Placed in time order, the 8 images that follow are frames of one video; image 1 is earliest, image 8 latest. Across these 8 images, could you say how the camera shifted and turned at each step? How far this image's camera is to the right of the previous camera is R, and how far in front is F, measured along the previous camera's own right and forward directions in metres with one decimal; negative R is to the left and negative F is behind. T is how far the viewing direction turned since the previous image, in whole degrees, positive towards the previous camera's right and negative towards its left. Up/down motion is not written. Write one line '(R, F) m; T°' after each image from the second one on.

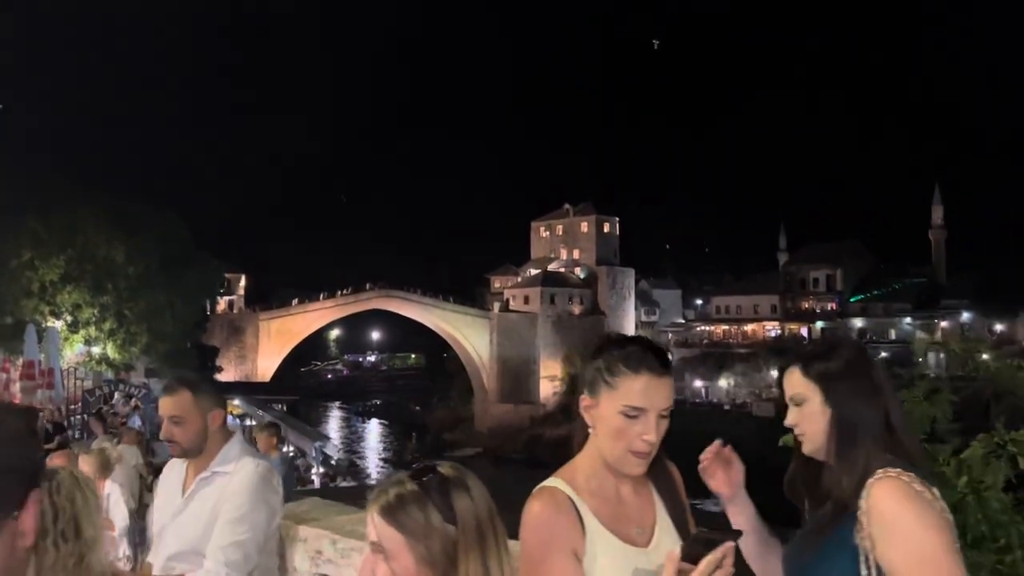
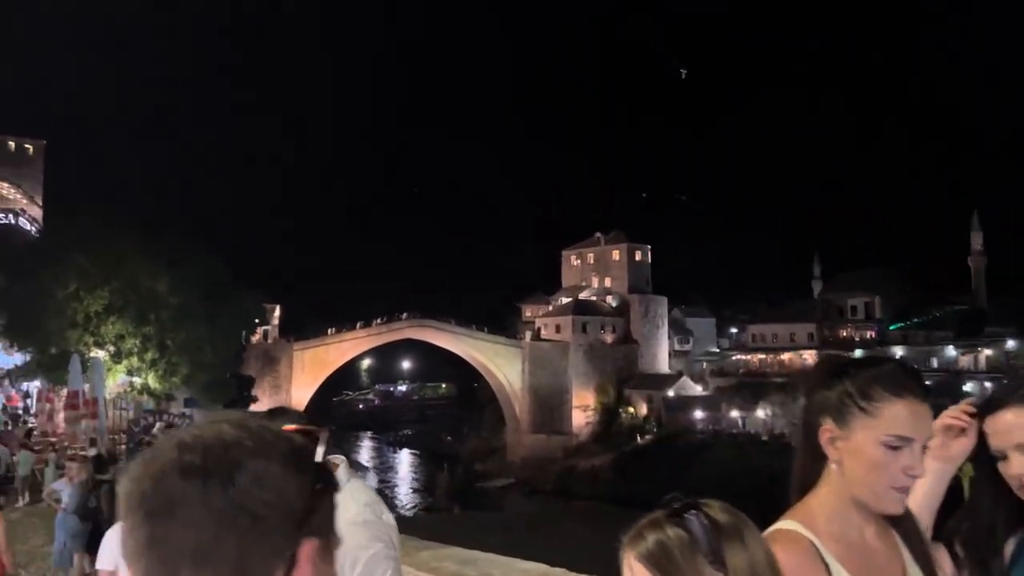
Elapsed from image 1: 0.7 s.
(-0.3, +0.1) m; -2°
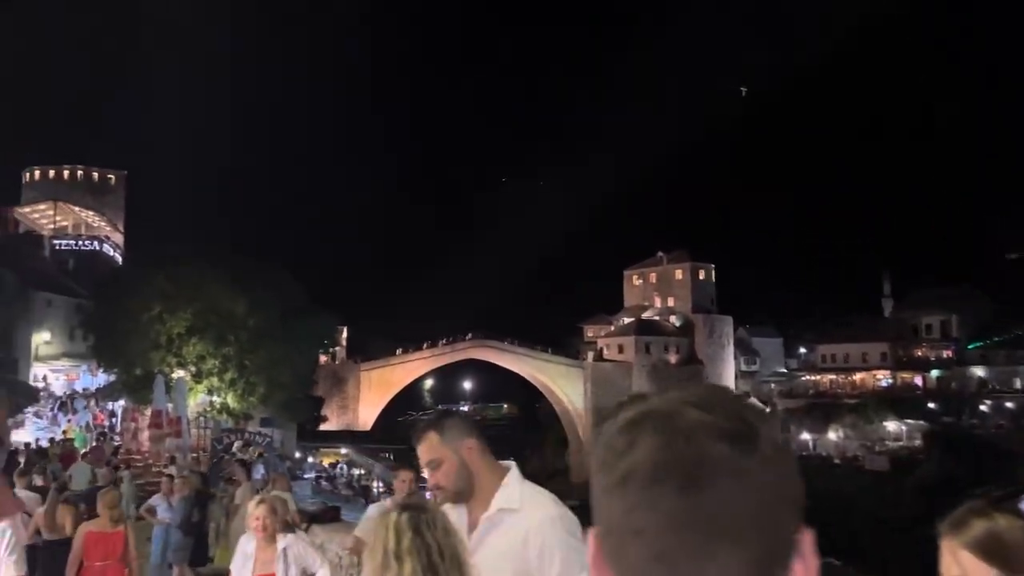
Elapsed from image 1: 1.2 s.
(-0.3, -0.1) m; -4°
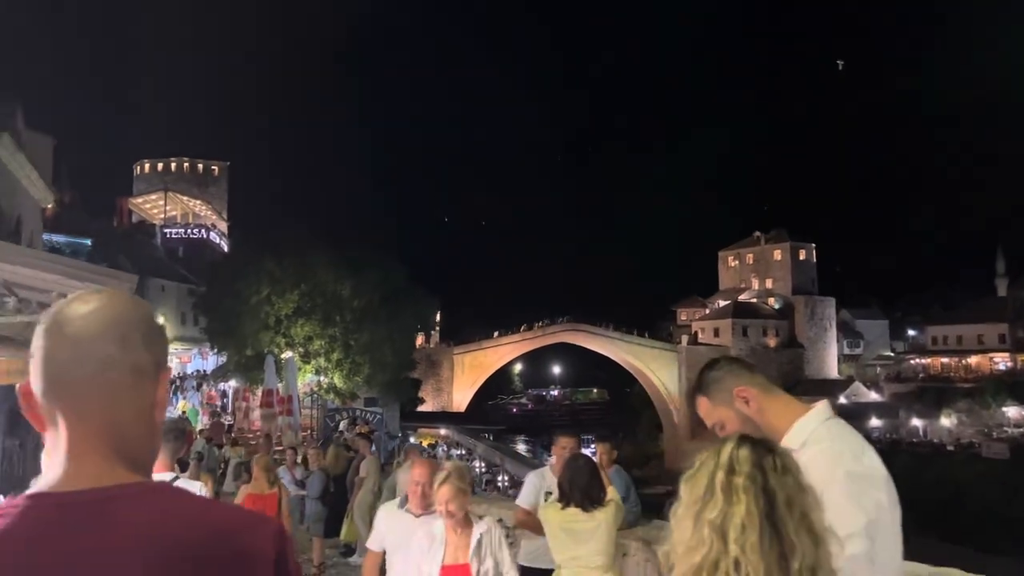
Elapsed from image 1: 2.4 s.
(-0.5, +0.5) m; -6°
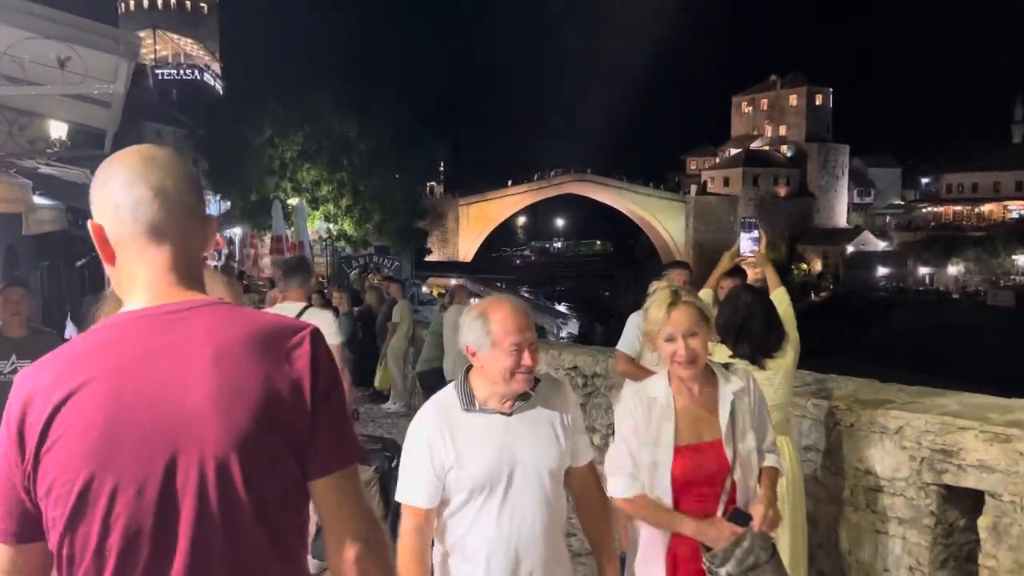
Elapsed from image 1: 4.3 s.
(-0.5, +1.2) m; 0°
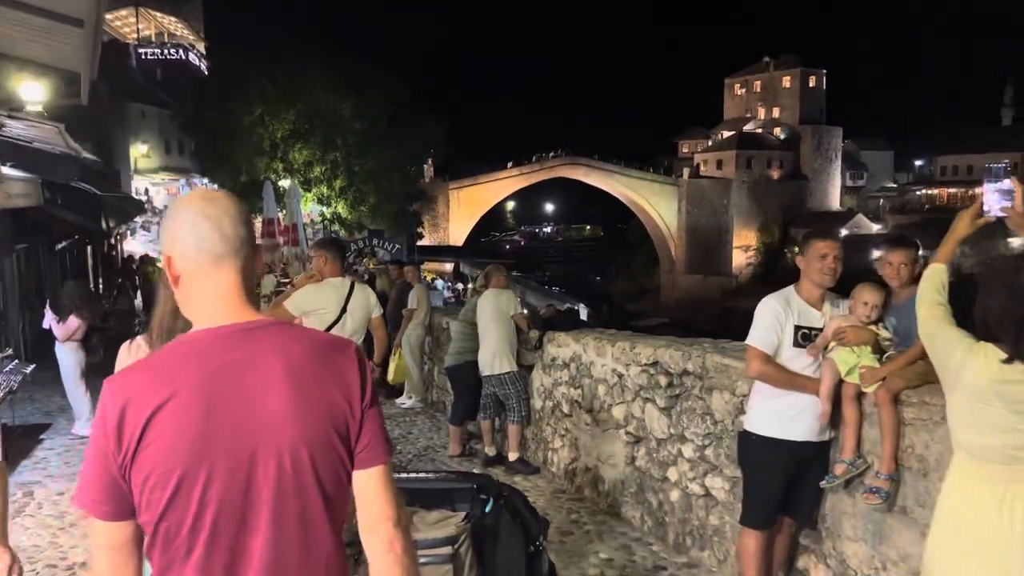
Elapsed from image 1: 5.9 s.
(-0.4, +1.0) m; +1°
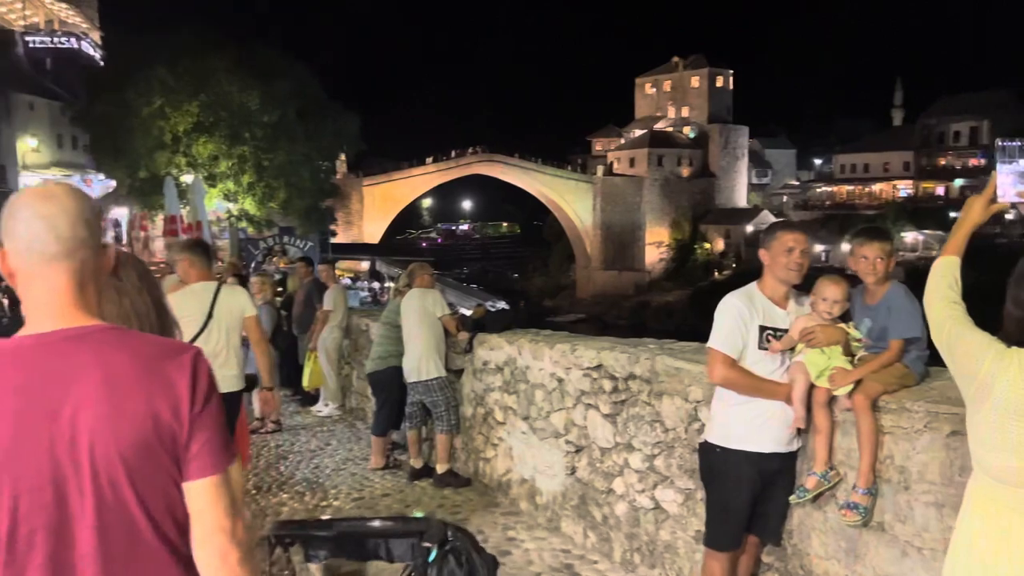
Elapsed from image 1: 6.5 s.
(-0.1, +0.4) m; +6°
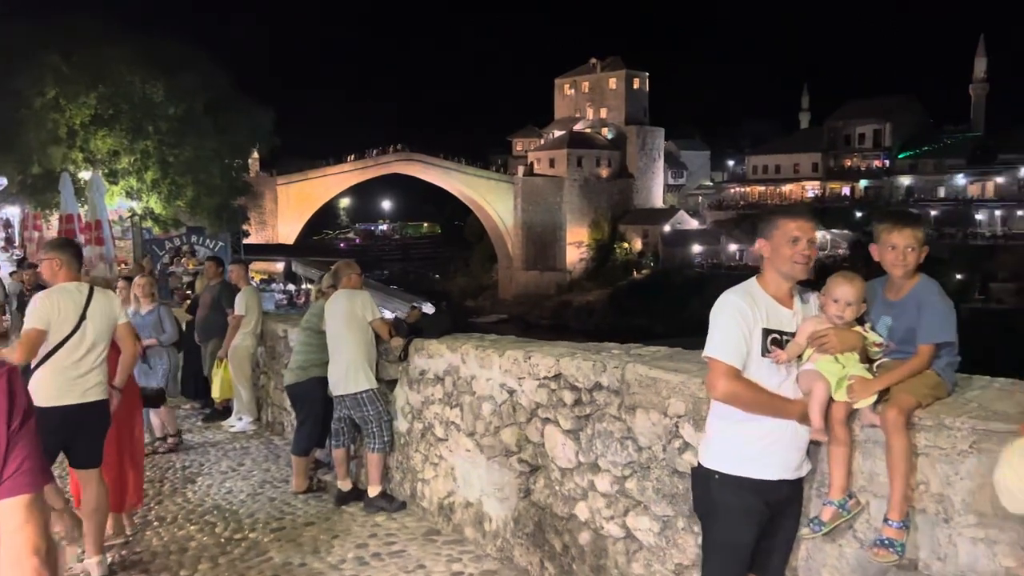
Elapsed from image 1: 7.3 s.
(-0.1, +0.5) m; +6°
